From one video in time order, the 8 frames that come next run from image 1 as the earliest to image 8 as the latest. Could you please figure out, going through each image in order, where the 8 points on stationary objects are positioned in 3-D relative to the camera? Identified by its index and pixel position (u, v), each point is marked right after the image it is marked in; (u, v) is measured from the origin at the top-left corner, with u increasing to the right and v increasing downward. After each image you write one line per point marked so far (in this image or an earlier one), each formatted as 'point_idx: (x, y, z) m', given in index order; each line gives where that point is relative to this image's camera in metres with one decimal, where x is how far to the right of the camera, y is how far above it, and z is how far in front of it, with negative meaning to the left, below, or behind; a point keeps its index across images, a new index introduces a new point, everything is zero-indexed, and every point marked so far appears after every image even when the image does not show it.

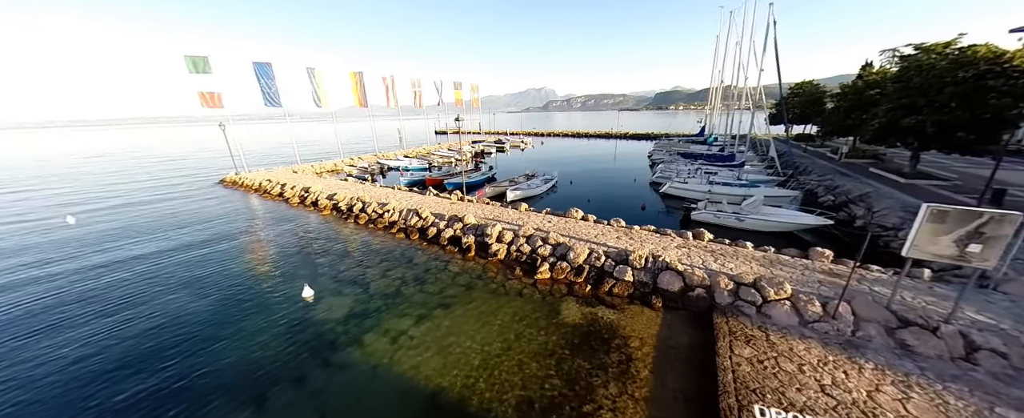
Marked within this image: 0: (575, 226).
0: (+3.5, -1.0, +16.8) m
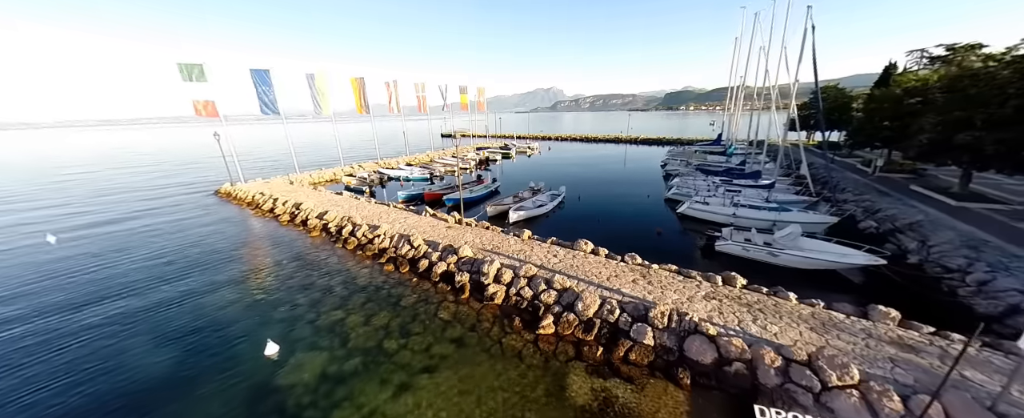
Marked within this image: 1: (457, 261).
0: (+3.5, -2.7, +14.7) m
1: (-2.9, -2.7, +16.1) m
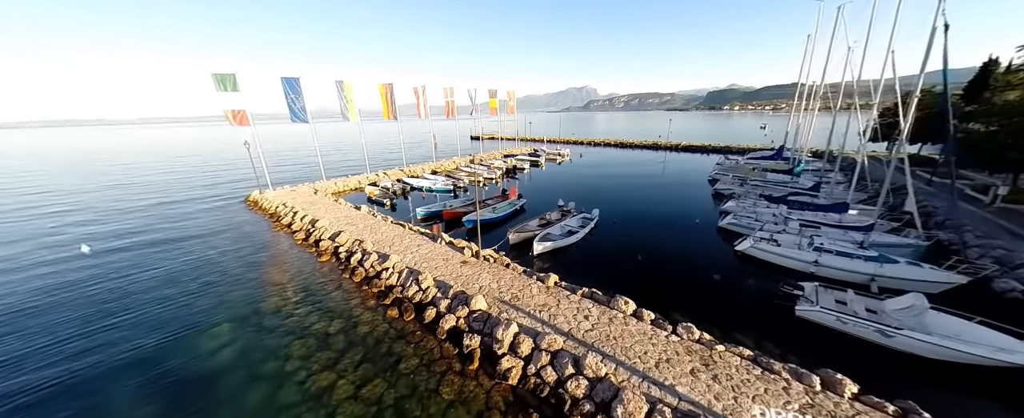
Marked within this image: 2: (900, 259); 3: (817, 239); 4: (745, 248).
0: (+4.2, -4.8, +11.6) m
1: (-1.9, -4.7, +13.6) m
2: (+20.6, -2.7, +16.4) m
3: (+18.5, -1.9, +18.8) m
4: (+15.1, -2.5, +19.8) m
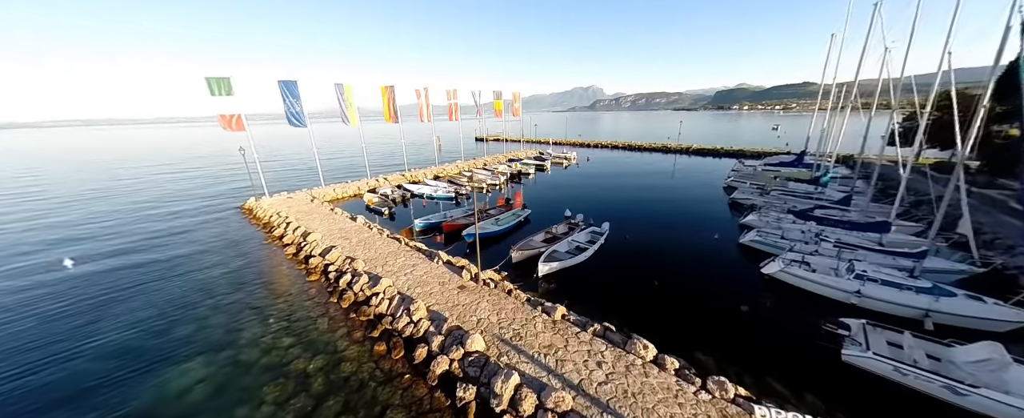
0: (+4.2, -5.9, +9.8) m
1: (-1.9, -5.7, +11.9) m
2: (+20.7, -3.8, +14.4) m
3: (+18.7, -3.0, +16.8) m
4: (+15.2, -3.7, +17.9) m
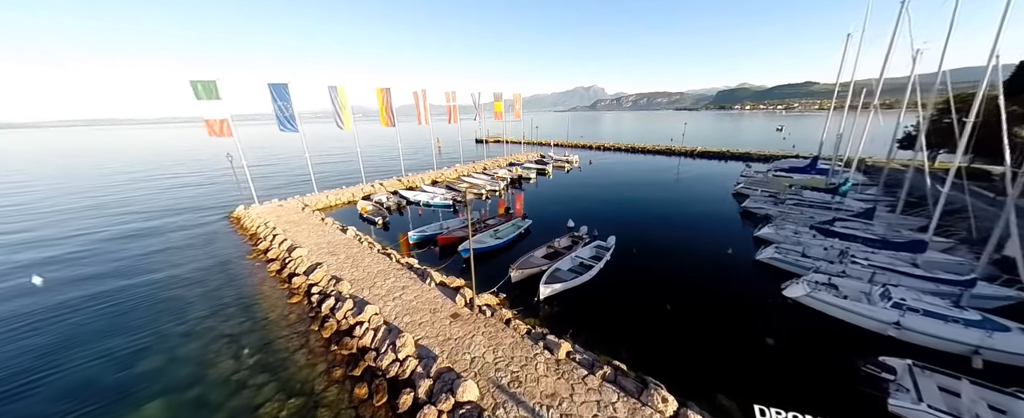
0: (+4.2, -6.9, +8.3) m
1: (-2.0, -6.7, +10.4) m
2: (+20.6, -4.8, +12.7) m
3: (+18.6, -4.0, +15.1) m
4: (+15.2, -4.6, +16.3) m
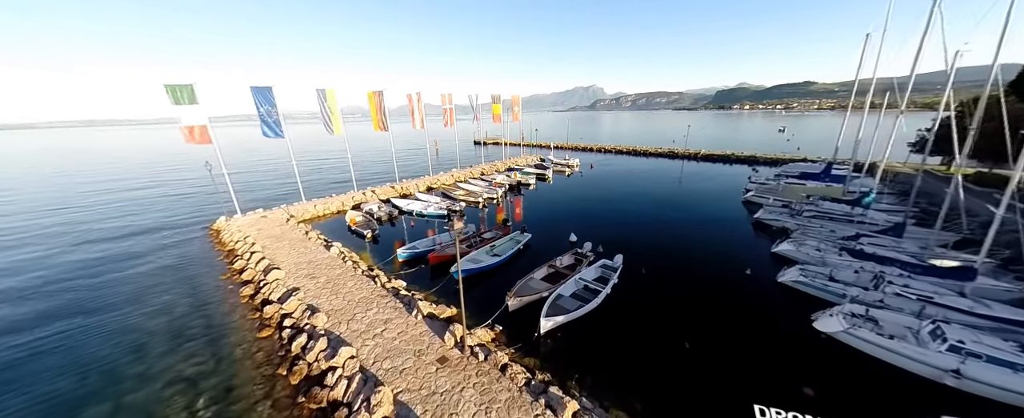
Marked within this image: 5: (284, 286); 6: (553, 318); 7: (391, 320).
0: (+4.0, -8.0, +6.3) m
1: (-2.1, -7.8, +8.4) m
2: (+20.5, -5.9, +10.8) m
3: (+18.5, -5.1, +13.2) m
4: (+15.0, -5.7, +14.3) m
5: (-14.0, -4.7, +18.9) m
6: (+2.2, -5.4, +15.8) m
7: (-6.0, -5.5, +15.4) m
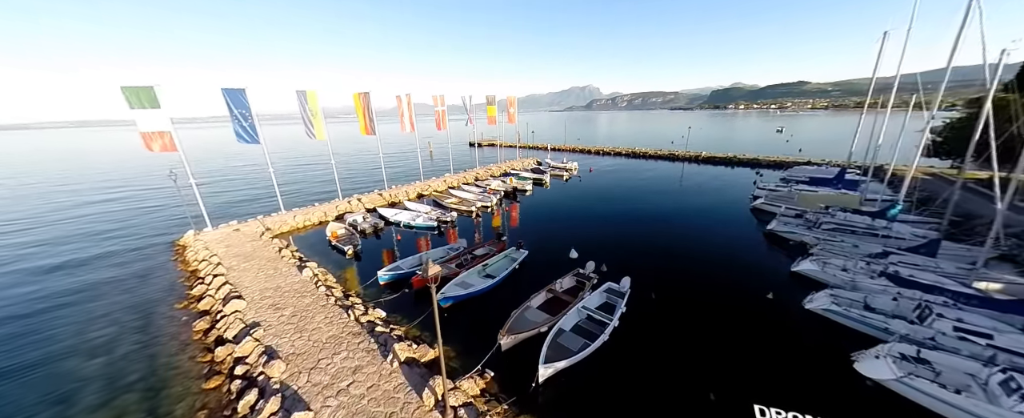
0: (+3.8, -9.1, +4.0) m
1: (-2.3, -9.0, +6.0) m
2: (+20.2, -6.9, +8.7) m
3: (+18.2, -6.1, +11.0) m
4: (+14.8, -6.8, +12.1) m
5: (-14.3, -5.9, +16.4) m
6: (+1.9, -6.5, +13.5) m
7: (-6.3, -6.7, +13.0) m
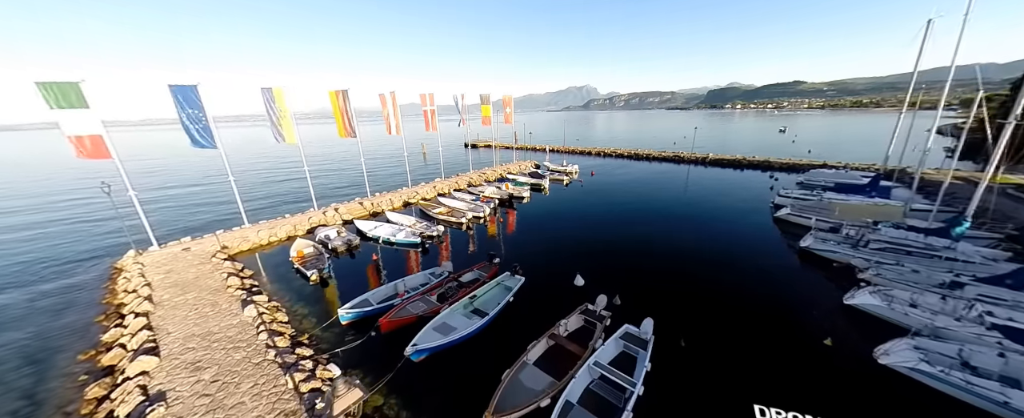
0: (+3.6, -10.3, 0.0) m
1: (-2.6, -10.2, +2.1) m
2: (+19.9, -8.1, +4.9) m
3: (+17.9, -7.3, +7.2) m
4: (+14.4, -8.0, +8.3) m
5: (-14.7, -7.2, +12.3) m
6: (+1.5, -7.7, +9.6) m
7: (-6.6, -7.9, +9.0) m
